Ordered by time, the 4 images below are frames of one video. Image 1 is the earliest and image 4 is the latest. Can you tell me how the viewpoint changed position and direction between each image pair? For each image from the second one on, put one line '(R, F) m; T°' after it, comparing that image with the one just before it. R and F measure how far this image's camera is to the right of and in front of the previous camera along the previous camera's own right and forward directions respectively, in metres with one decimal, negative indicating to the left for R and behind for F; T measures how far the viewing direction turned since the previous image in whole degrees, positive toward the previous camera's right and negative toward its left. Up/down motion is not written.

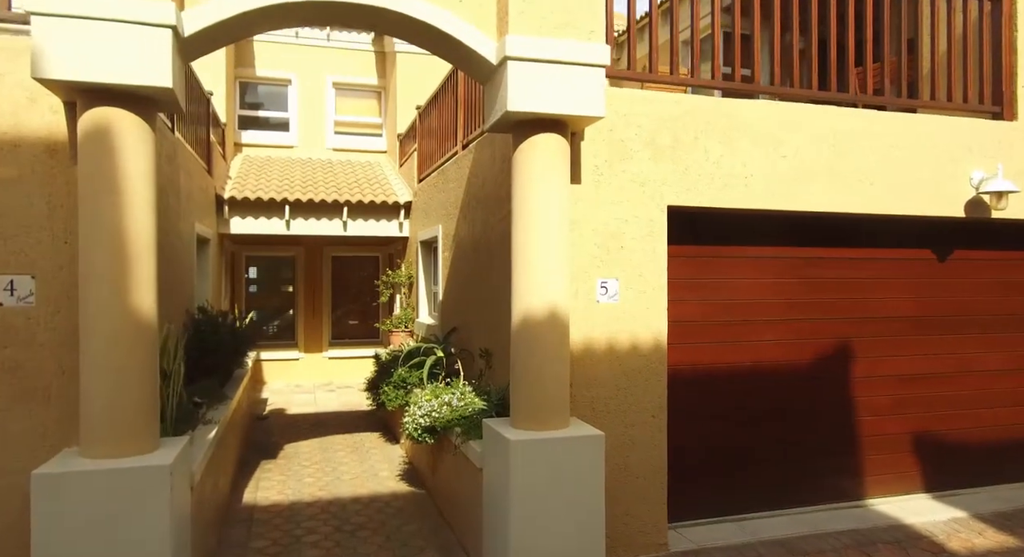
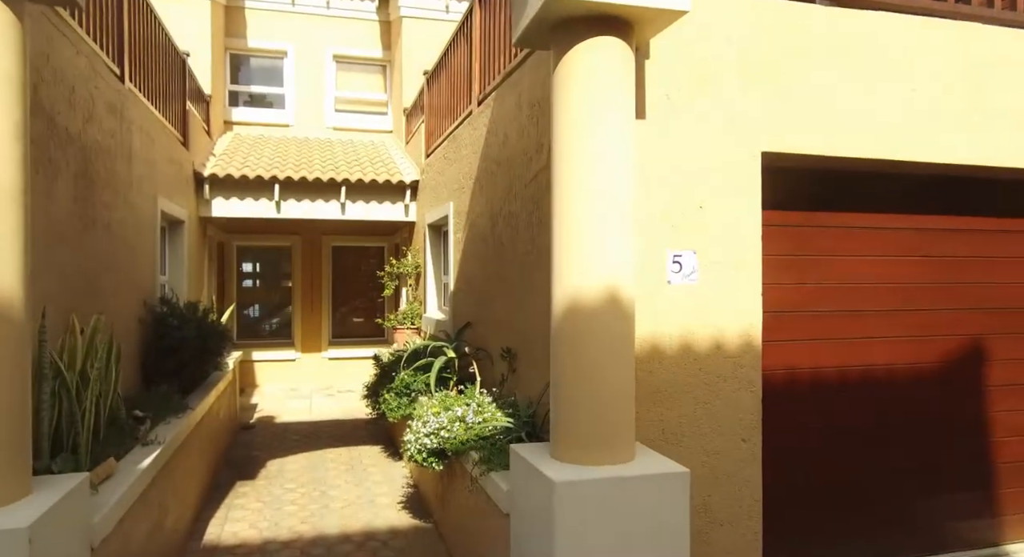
(-0.1, +1.3) m; -1°
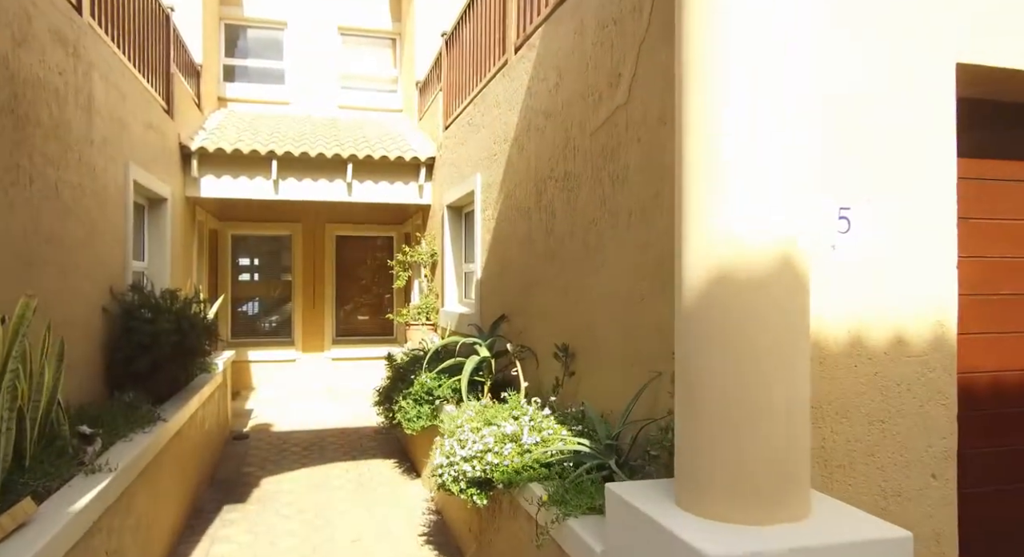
(-0.3, +1.1) m; 0°
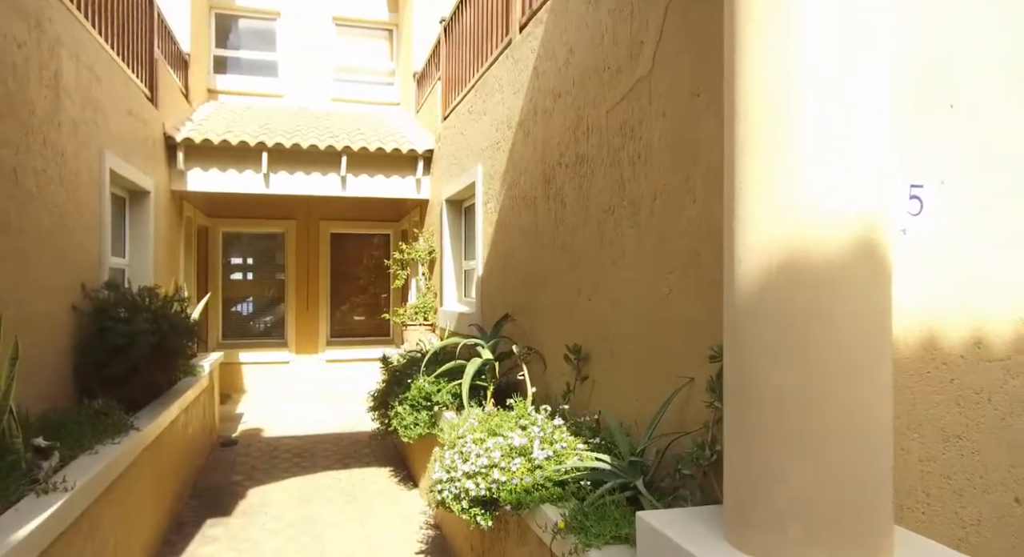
(0.0, +0.4) m; 0°
